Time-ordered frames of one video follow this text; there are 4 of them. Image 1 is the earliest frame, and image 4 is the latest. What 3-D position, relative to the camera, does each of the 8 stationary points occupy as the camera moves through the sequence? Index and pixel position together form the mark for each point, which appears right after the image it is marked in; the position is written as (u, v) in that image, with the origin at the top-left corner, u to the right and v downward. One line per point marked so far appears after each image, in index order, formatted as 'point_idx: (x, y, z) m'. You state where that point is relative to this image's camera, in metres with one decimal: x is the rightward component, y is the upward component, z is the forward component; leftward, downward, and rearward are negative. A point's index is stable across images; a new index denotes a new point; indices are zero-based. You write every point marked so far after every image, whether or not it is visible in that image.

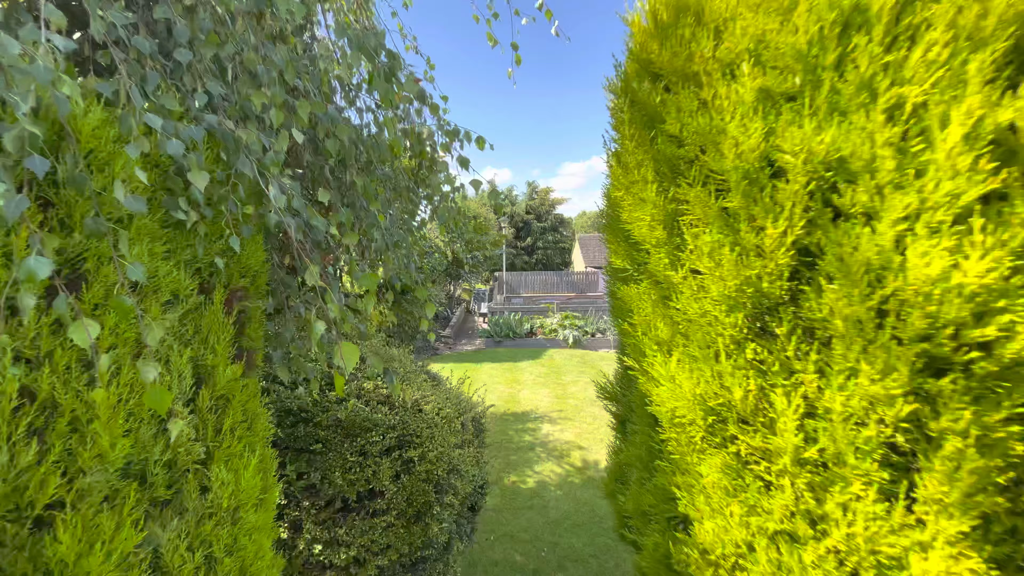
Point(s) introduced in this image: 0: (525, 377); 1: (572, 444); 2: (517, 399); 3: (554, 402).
0: (+0.2, -1.5, +8.0) m
1: (+0.7, -1.8, +5.3) m
2: (+0.1, -1.6, +6.8) m
3: (+0.6, -1.6, +6.7) m
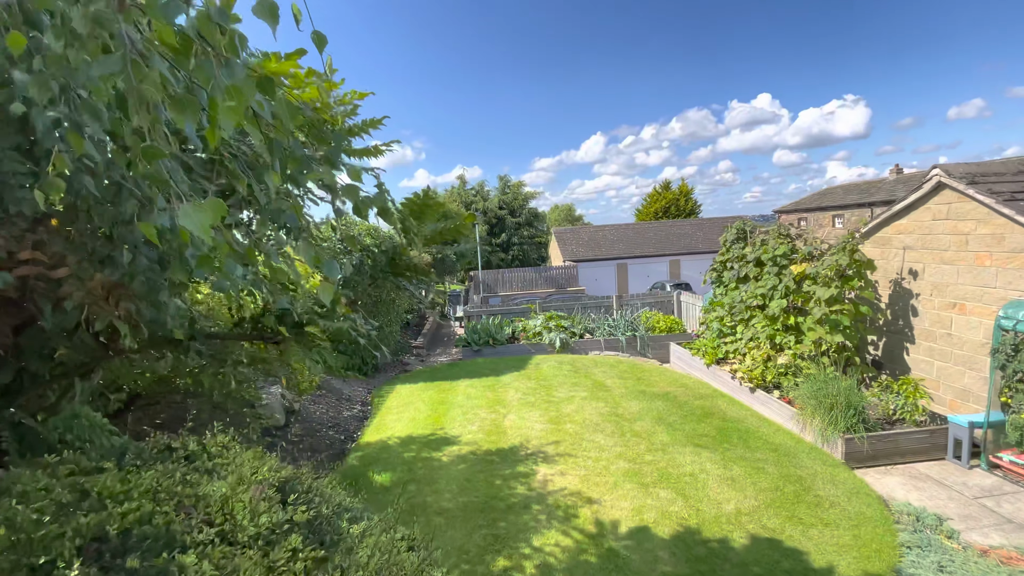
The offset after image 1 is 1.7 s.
0: (0.0, -1.5, +6.7) m
1: (+0.6, -1.8, +4.0) m
2: (-0.1, -1.6, +5.5) m
3: (+0.4, -1.6, +5.4) m
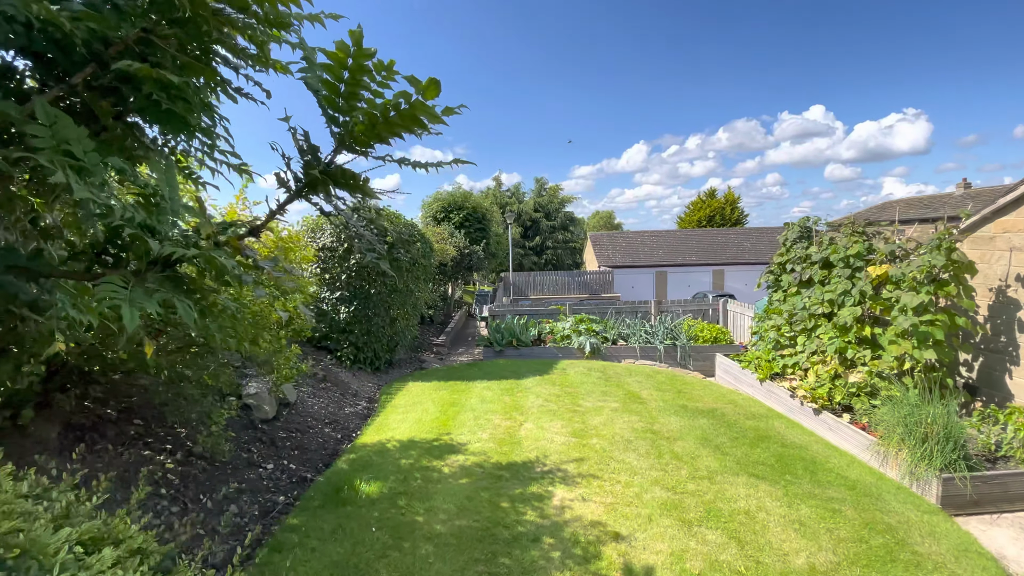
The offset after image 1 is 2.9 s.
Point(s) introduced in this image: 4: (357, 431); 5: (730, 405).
0: (+0.2, -1.4, +5.9) m
1: (+0.6, -1.7, +3.2) m
2: (0.0, -1.5, +4.8) m
3: (+0.6, -1.5, +4.6) m
4: (-1.7, -1.6, +5.2) m
5: (+2.8, -1.5, +6.0) m
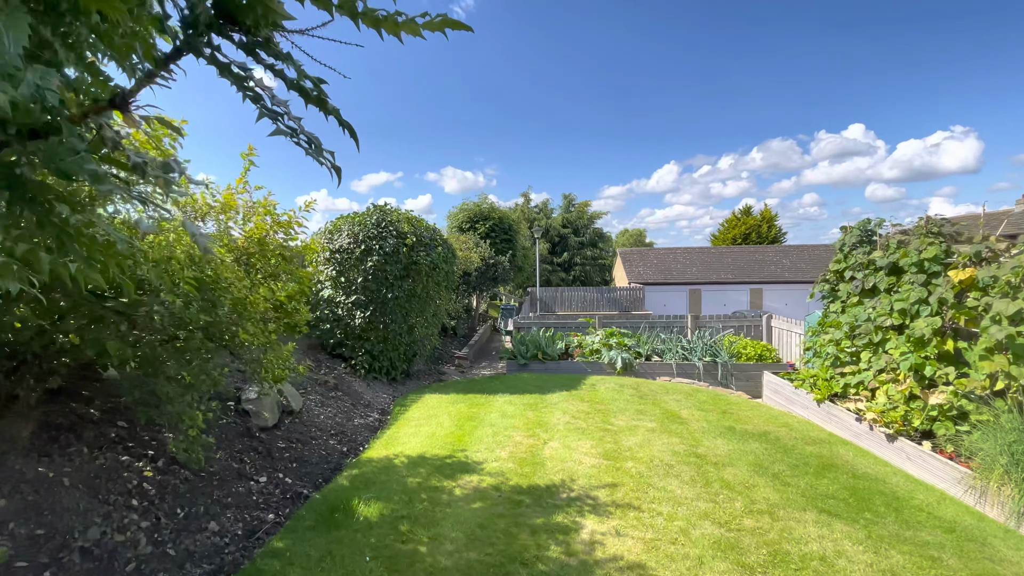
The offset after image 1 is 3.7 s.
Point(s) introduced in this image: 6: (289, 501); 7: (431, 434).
0: (+0.5, -1.5, +5.3) m
1: (+0.7, -1.6, +2.6) m
2: (+0.2, -1.5, +4.2) m
3: (+0.8, -1.5, +4.0) m
4: (-1.5, -1.6, +4.8) m
5: (+3.1, -1.6, +5.2) m
6: (-1.7, -1.6, +3.5) m
7: (-0.8, -1.5, +4.9) m
